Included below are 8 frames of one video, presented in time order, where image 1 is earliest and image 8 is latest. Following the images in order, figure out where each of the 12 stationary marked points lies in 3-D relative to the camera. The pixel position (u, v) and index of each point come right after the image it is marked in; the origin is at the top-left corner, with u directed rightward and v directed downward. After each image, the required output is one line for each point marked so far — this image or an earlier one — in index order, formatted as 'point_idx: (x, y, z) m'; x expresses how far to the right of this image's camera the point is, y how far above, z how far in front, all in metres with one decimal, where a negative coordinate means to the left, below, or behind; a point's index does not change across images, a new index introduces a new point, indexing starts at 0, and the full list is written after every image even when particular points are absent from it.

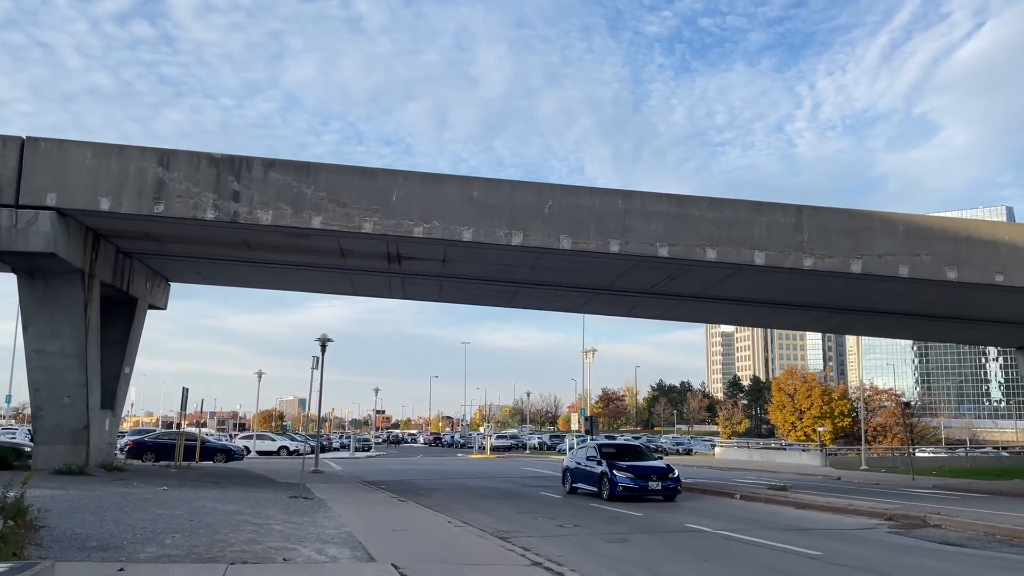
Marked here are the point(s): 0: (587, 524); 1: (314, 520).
0: (+1.4, -4.3, +15.3) m
1: (-3.3, -3.9, +14.1) m
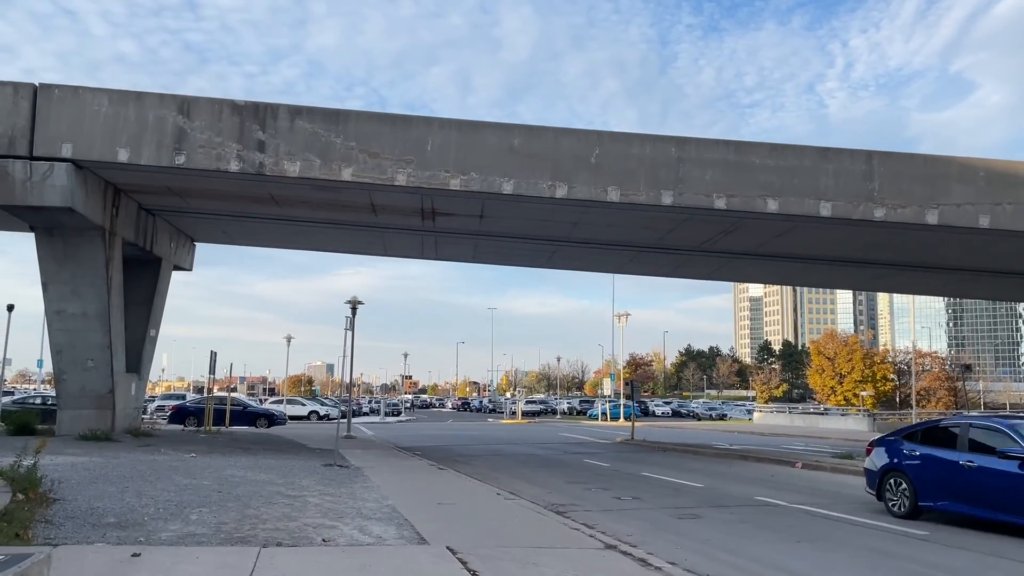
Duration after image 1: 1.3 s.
0: (+2.2, -3.5, +14.0) m
1: (-2.5, -3.2, +12.9) m
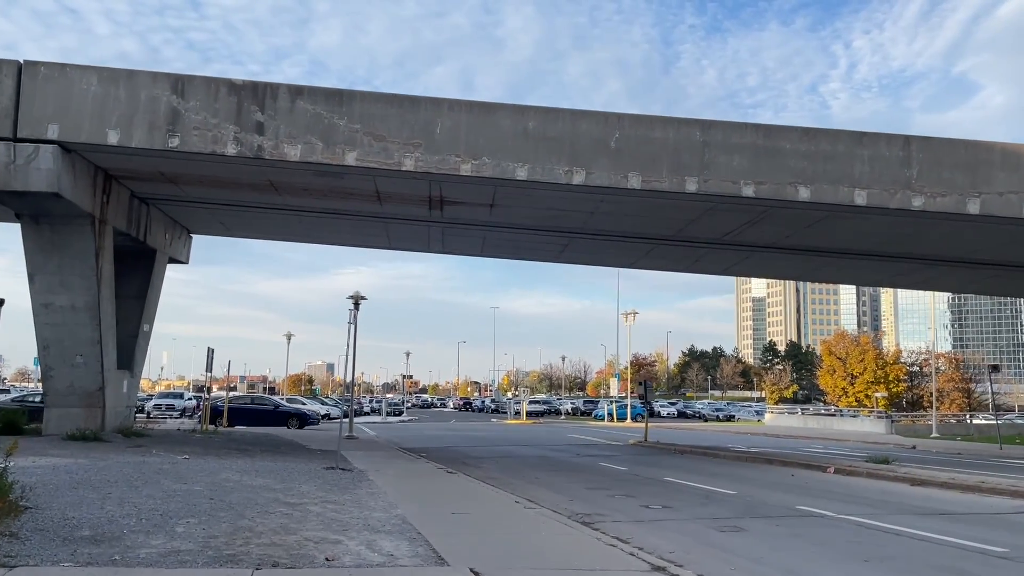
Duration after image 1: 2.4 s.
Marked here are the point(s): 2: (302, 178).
0: (+2.5, -3.3, +12.8) m
1: (-2.2, -3.0, +11.8) m
2: (-4.9, +2.6, +19.5) m
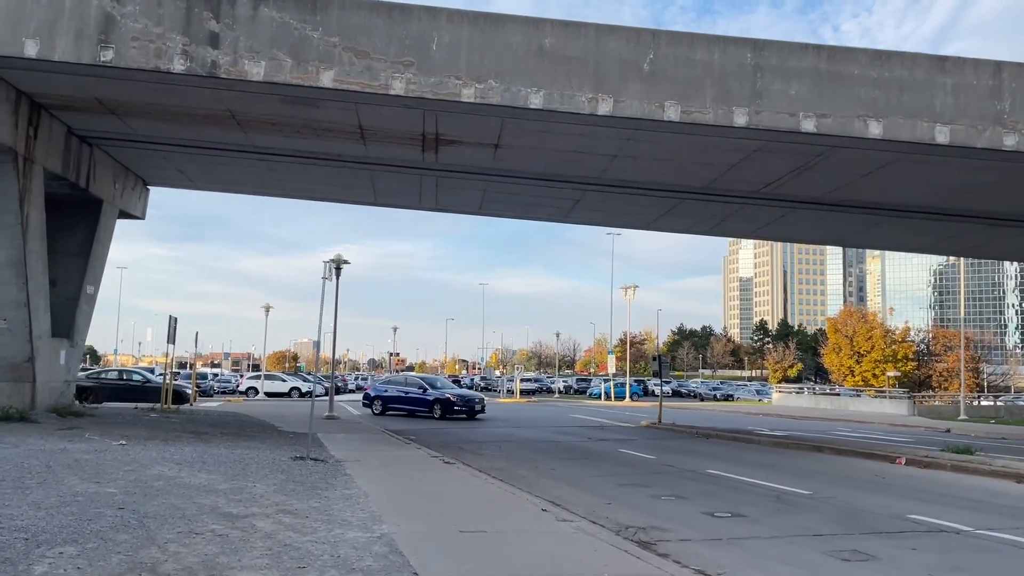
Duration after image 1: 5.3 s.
0: (+2.8, -2.6, +9.8) m
1: (-1.9, -2.3, +8.6) m
2: (-4.7, +3.5, +16.2) m
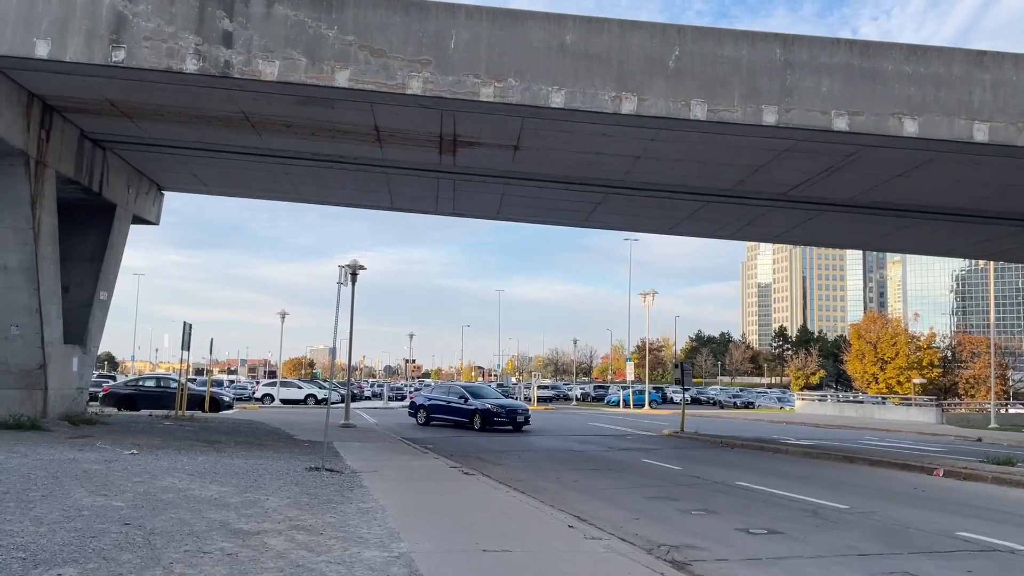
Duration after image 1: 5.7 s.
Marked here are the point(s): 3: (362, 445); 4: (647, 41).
0: (+3.0, -2.6, +9.2) m
1: (-1.7, -2.3, +8.2) m
2: (-4.3, +3.4, +15.8) m
3: (-3.4, -3.5, +18.8) m
4: (+2.3, +4.3, +14.5) m
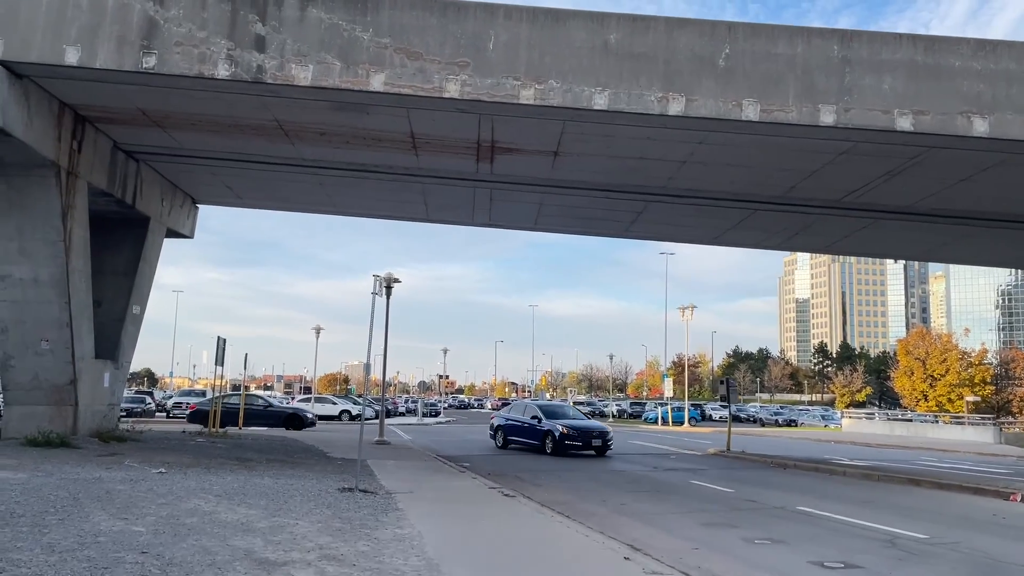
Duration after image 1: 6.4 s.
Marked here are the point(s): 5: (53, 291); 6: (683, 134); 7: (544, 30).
0: (+3.5, -2.7, +8.4) m
1: (-1.2, -2.4, +7.5) m
2: (-3.6, +3.2, +15.3) m
3: (-2.5, -3.8, +18.2) m
4: (+3.0, +4.1, +13.8) m
5: (-9.0, -0.1, +16.5) m
6: (+3.0, +2.7, +14.7) m
7: (+0.5, +4.3, +13.9) m
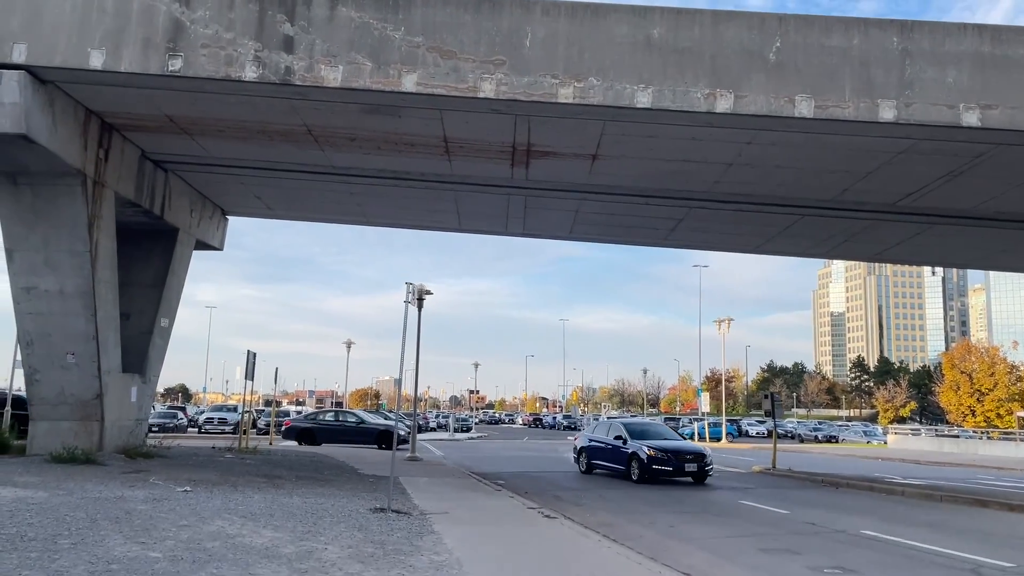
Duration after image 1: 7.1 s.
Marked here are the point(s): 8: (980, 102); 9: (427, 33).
0: (+4.0, -2.7, +7.5) m
1: (-0.8, -2.4, +6.8) m
2: (-2.9, +3.0, +14.8) m
3: (-1.7, -4.0, +17.5) m
4: (+3.6, +4.0, +13.0) m
5: (-8.3, -0.3, +16.1) m
6: (+3.6, +2.6, +14.0) m
7: (+1.1, +4.1, +13.2) m
8: (+7.0, +2.8, +12.6) m
9: (-1.3, +4.0, +13.2) m
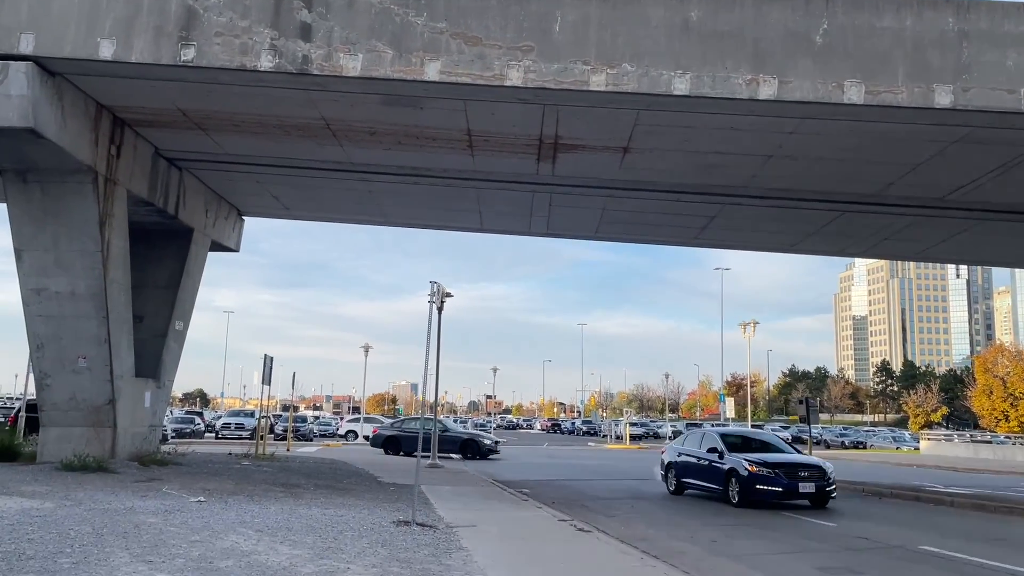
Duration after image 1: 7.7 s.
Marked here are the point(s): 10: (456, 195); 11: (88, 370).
0: (+4.3, -2.7, +6.7) m
1: (-0.5, -2.4, +6.1) m
2: (-2.5, +3.0, +14.1) m
3: (-1.2, -4.0, +16.8) m
4: (+4.0, +4.0, +12.3) m
5: (-7.8, -0.3, +15.5) m
6: (+4.1, +2.6, +13.2) m
7: (+1.6, +4.2, +12.5) m
8: (+7.5, +2.9, +11.8) m
9: (-0.9, +4.0, +12.6) m
10: (-1.3, +2.1, +19.1) m
11: (-8.0, -1.5, +15.8) m
